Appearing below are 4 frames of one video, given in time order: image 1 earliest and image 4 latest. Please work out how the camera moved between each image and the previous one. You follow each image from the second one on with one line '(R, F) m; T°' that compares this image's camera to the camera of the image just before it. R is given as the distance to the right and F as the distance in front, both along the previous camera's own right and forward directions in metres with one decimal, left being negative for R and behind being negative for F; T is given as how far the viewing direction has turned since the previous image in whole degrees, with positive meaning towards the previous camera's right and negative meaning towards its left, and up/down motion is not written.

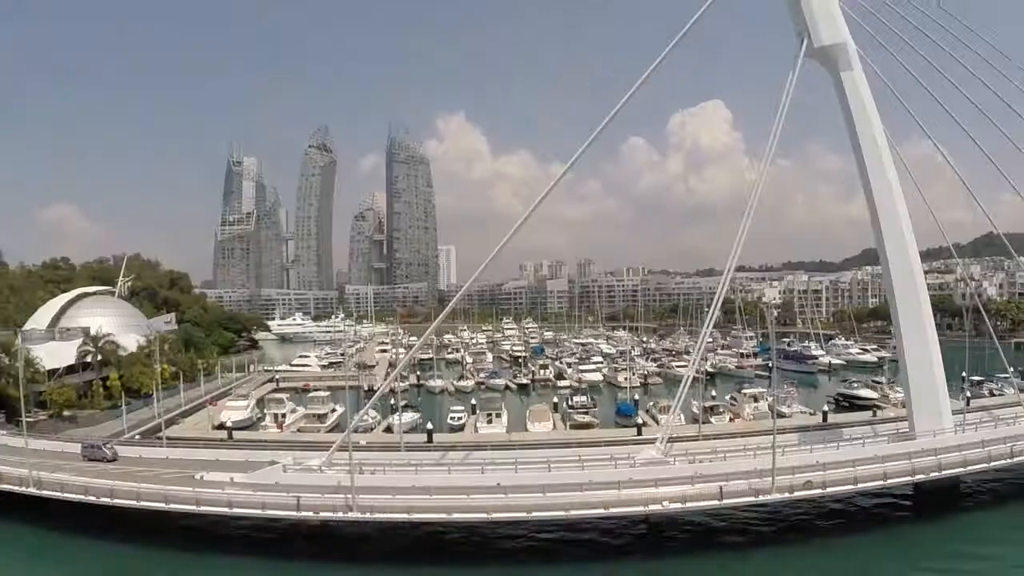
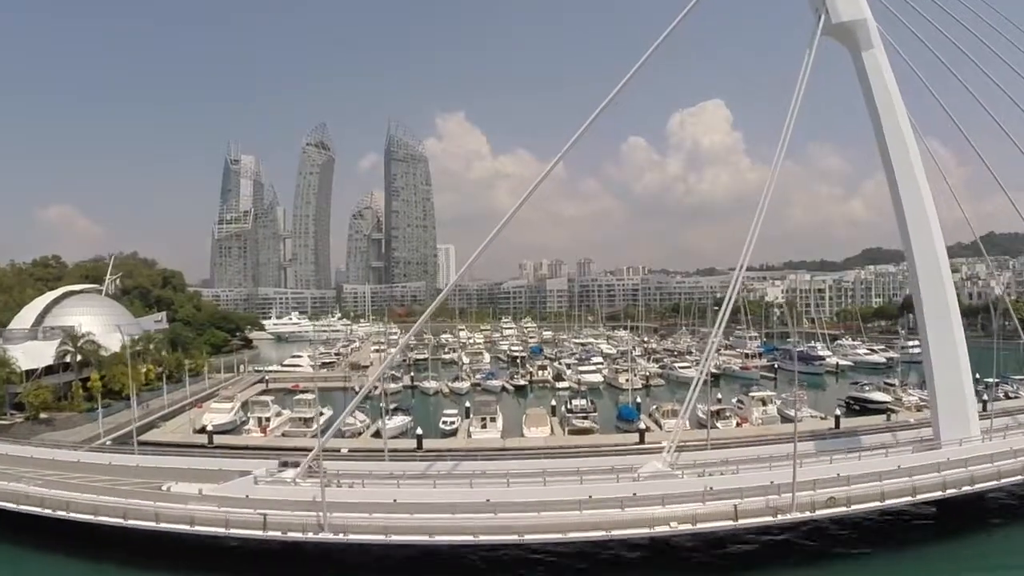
(+0.2, +1.5) m; 0°
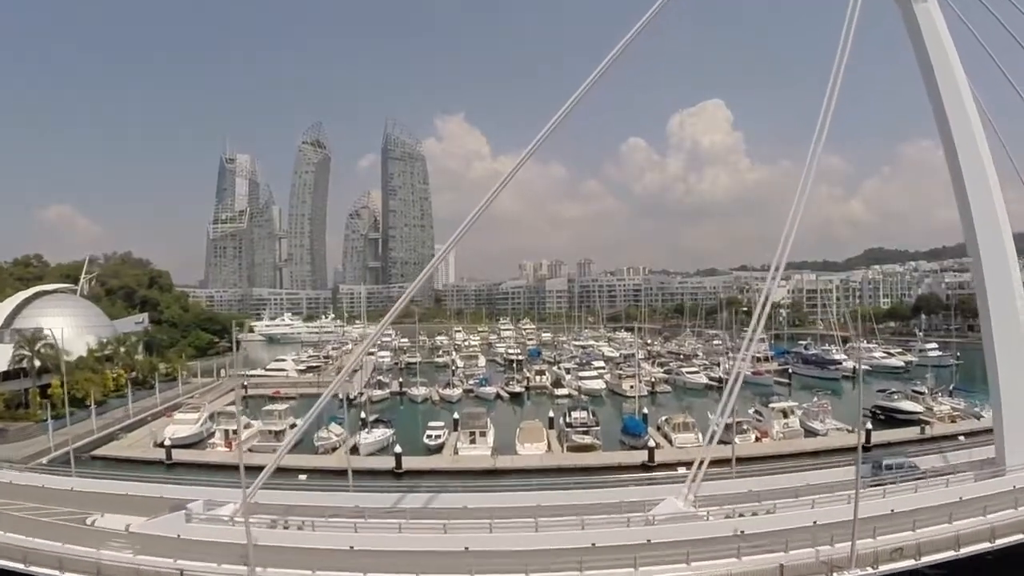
(+0.3, +2.8) m; 0°
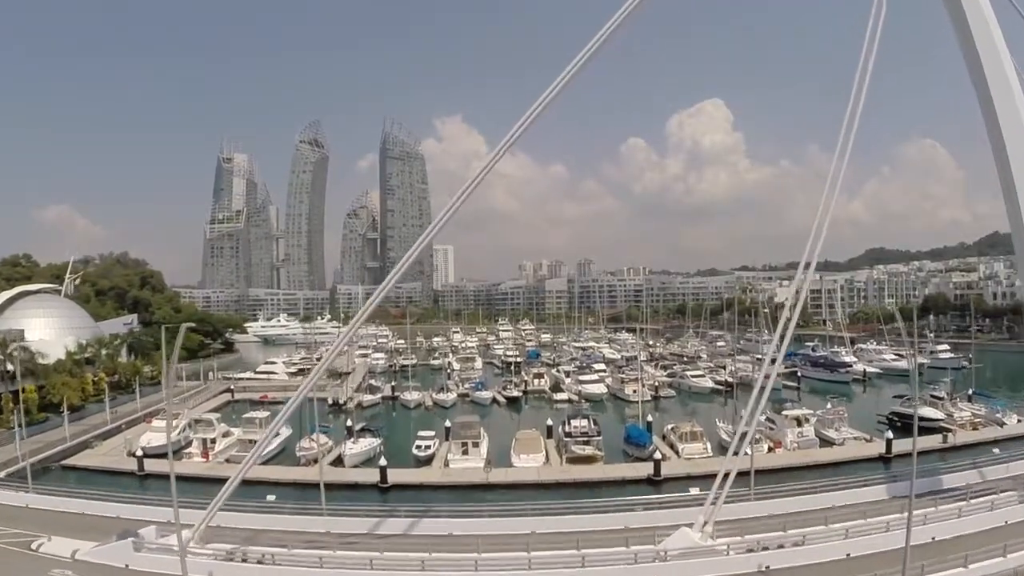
(+0.2, +1.6) m; 0°
